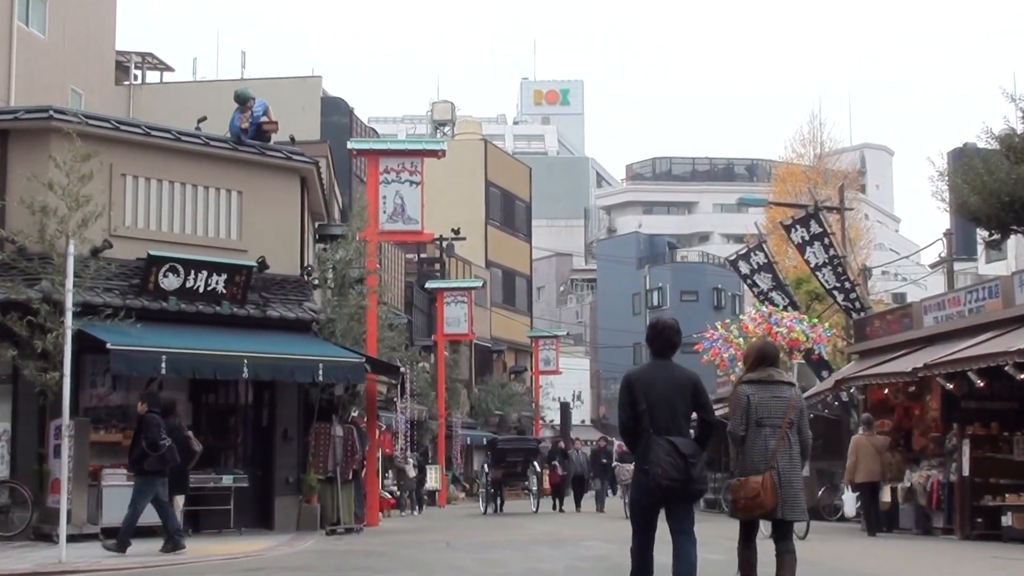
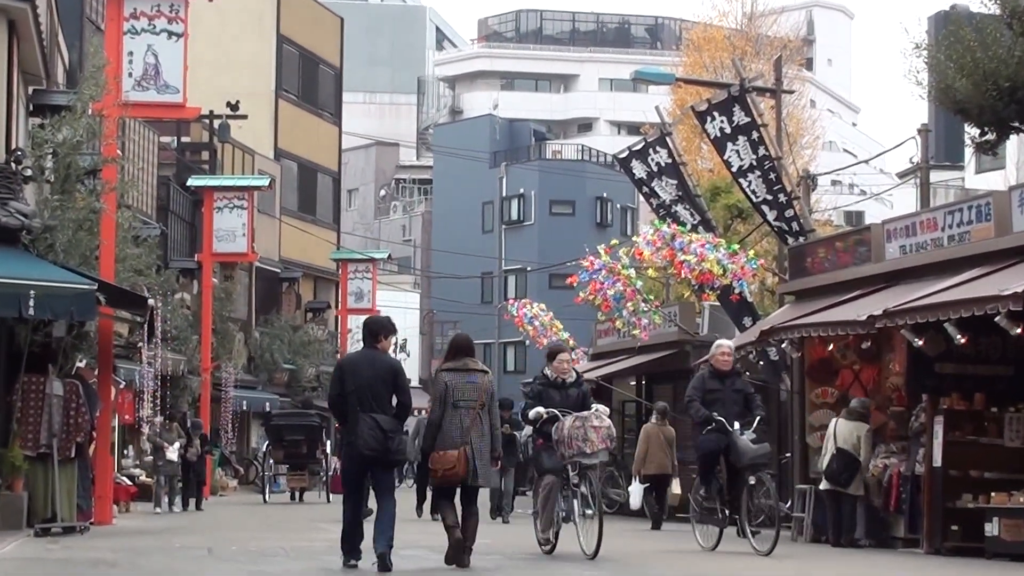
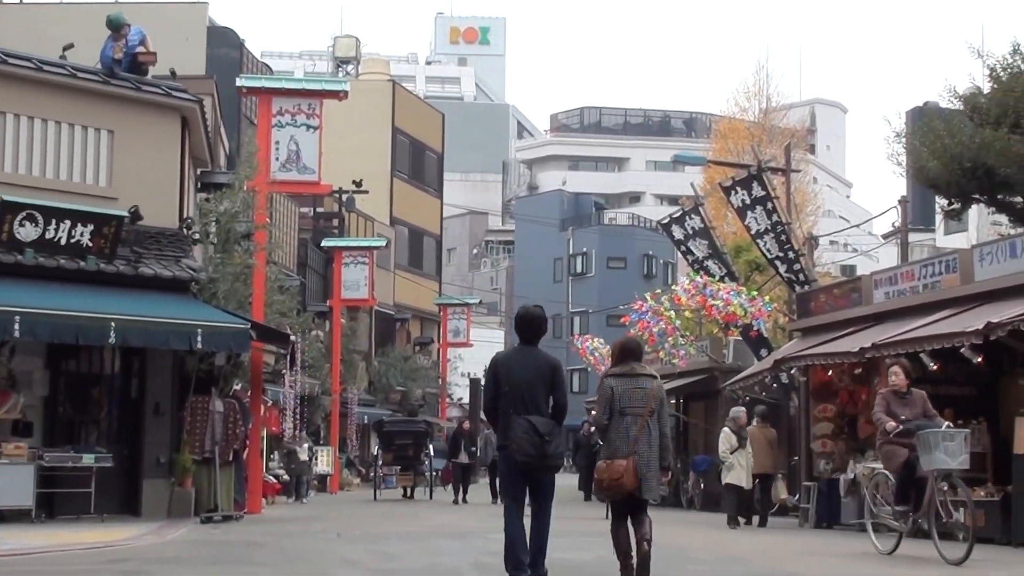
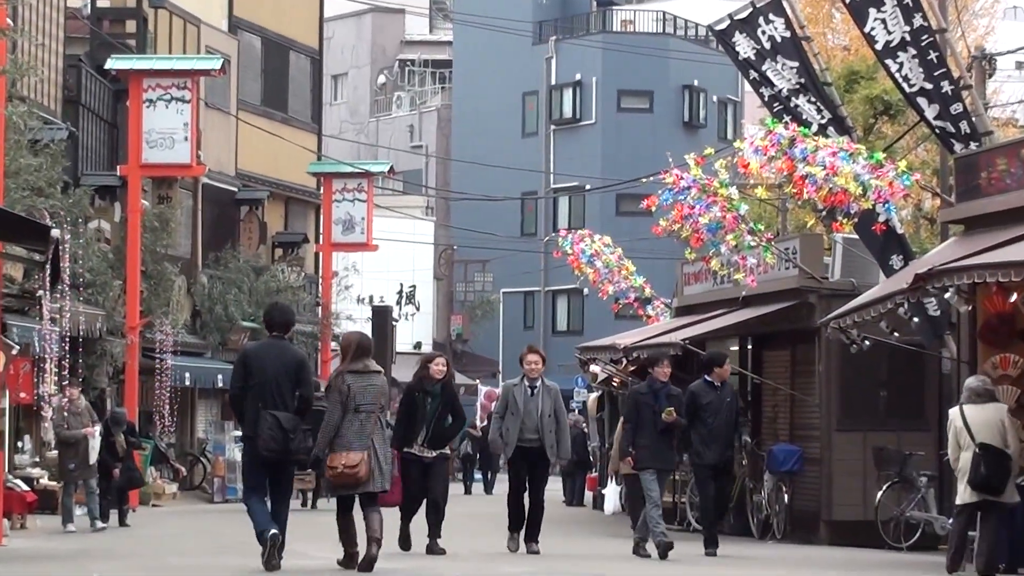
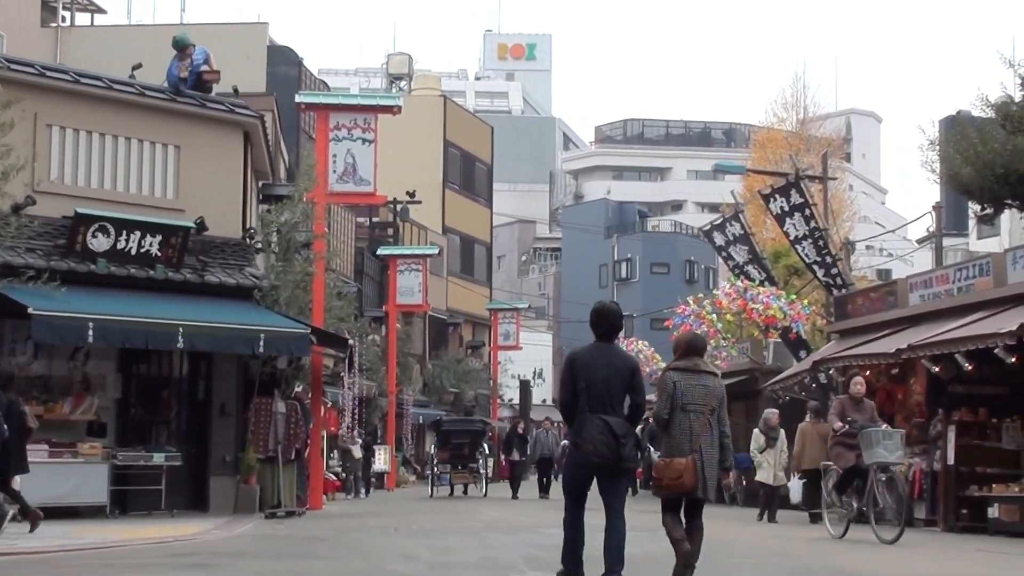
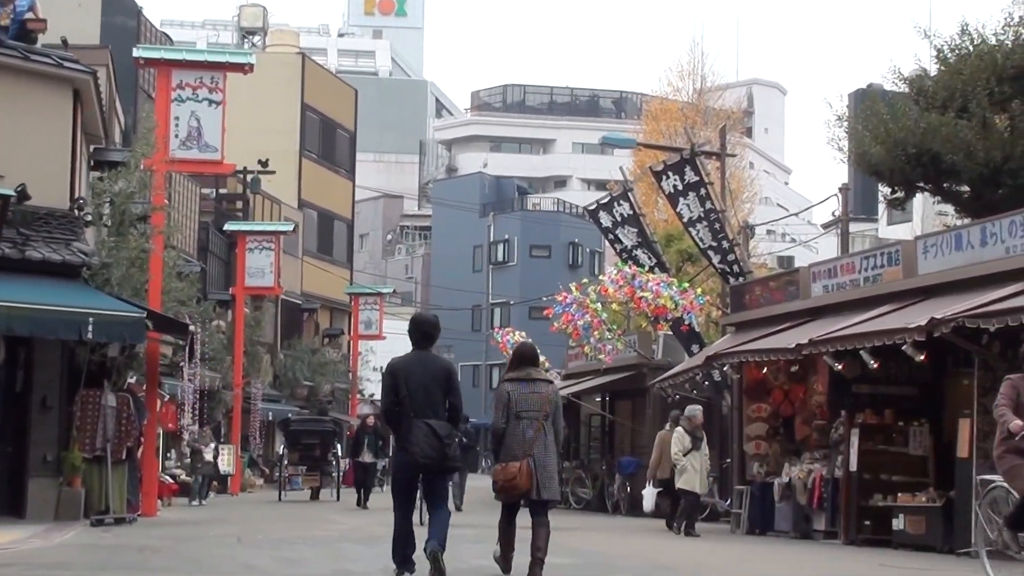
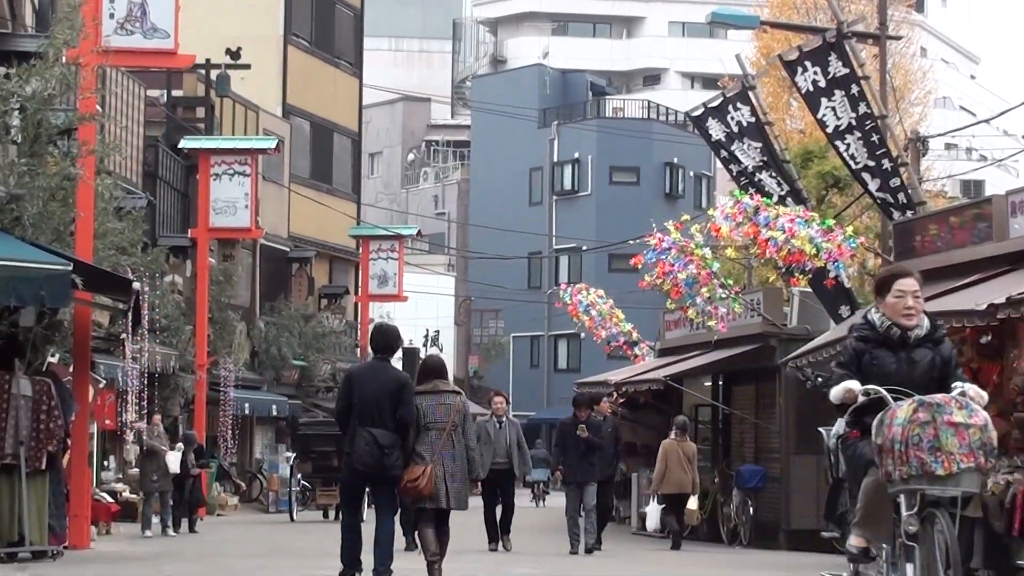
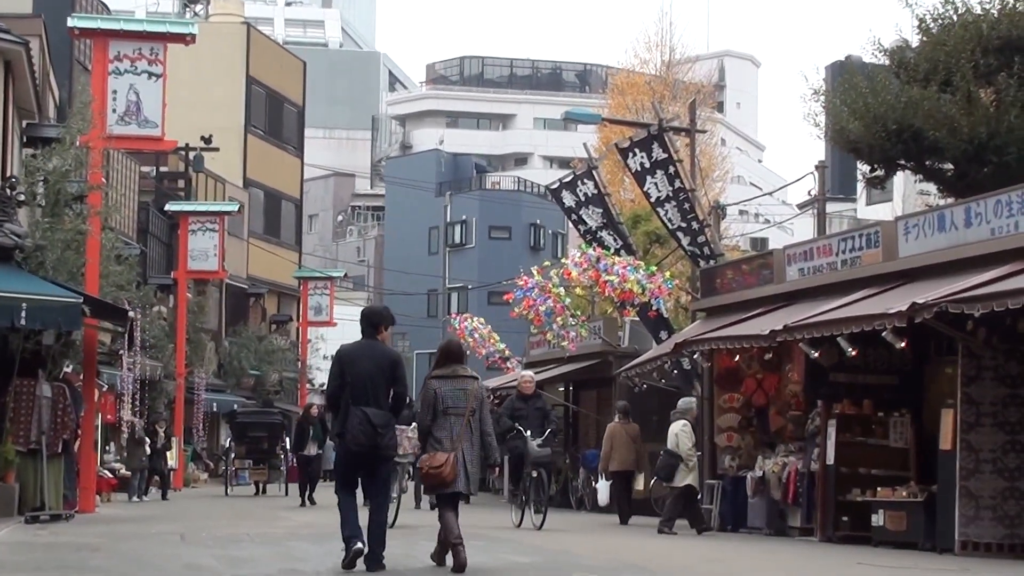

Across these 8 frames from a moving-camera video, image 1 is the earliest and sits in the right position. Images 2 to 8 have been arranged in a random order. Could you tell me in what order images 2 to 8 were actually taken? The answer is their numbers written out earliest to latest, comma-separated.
5, 3, 6, 8, 2, 7, 4
